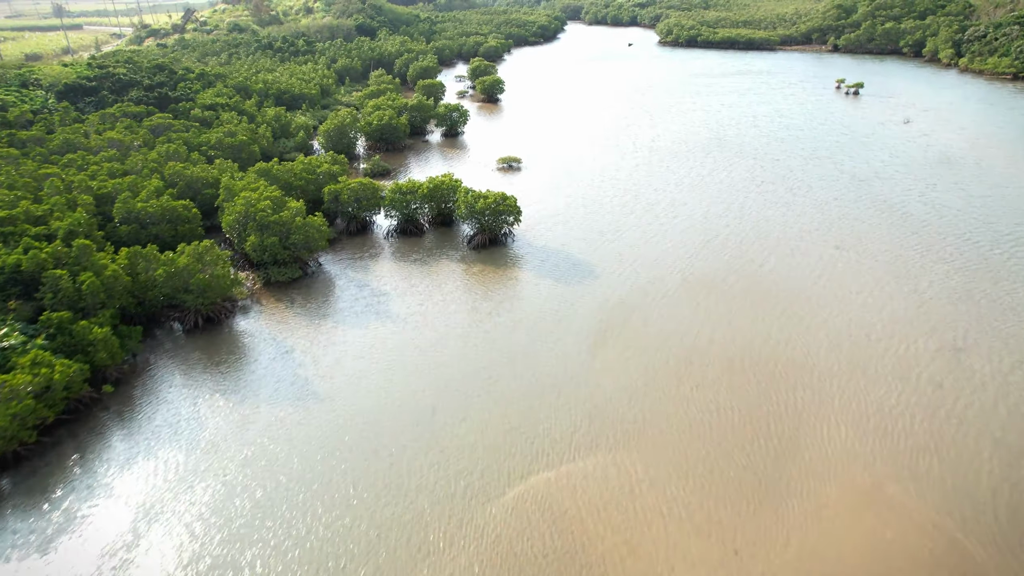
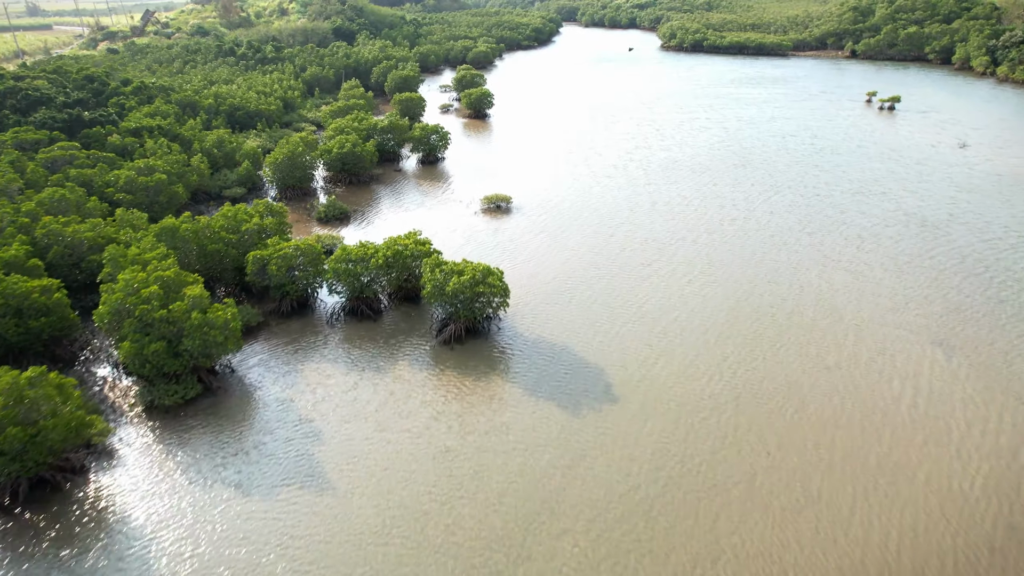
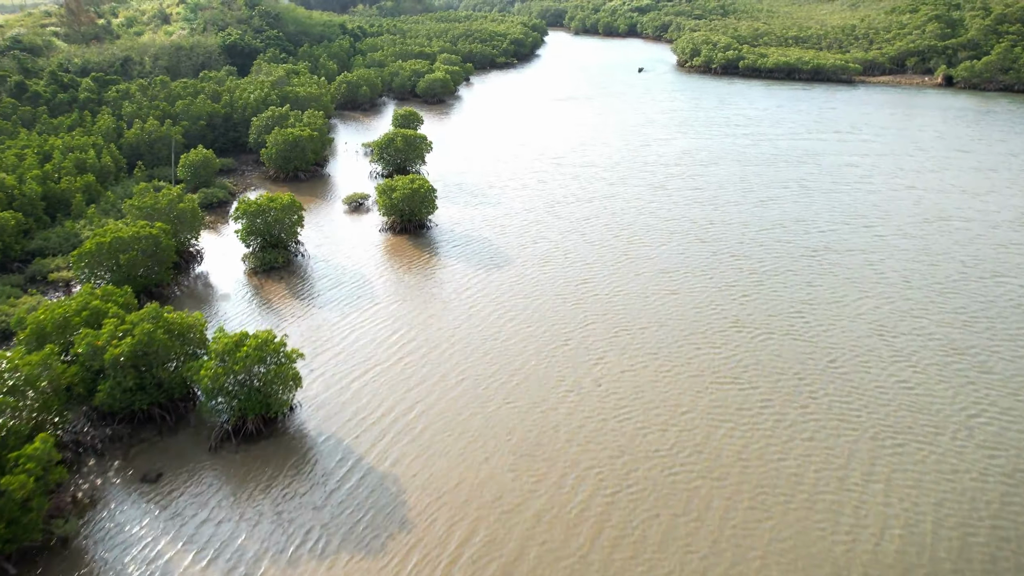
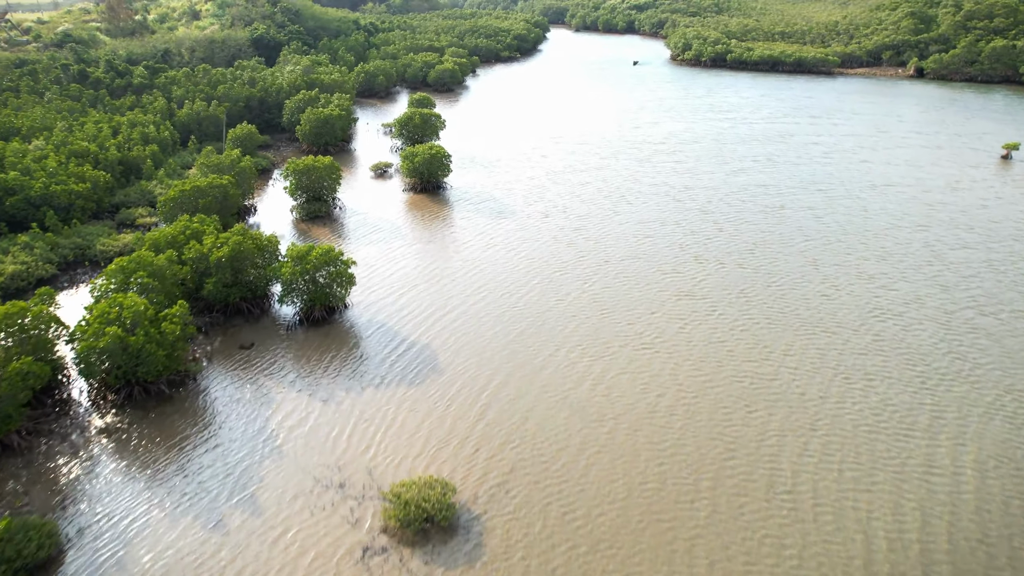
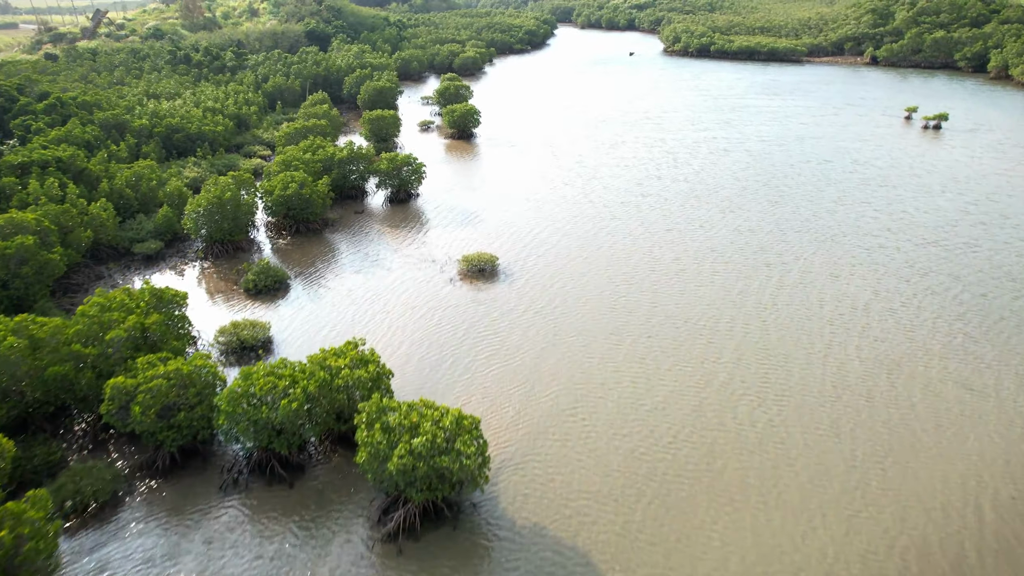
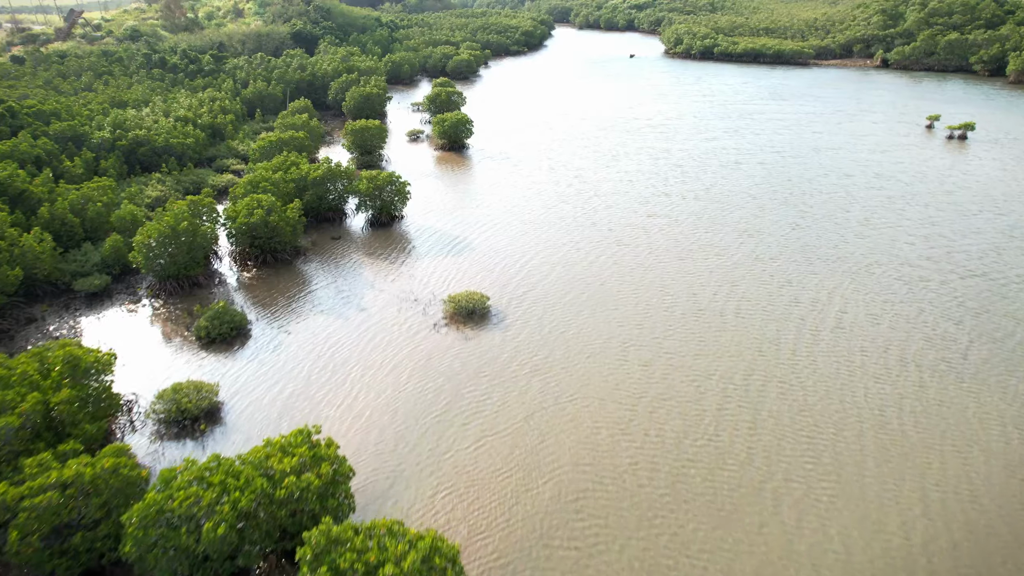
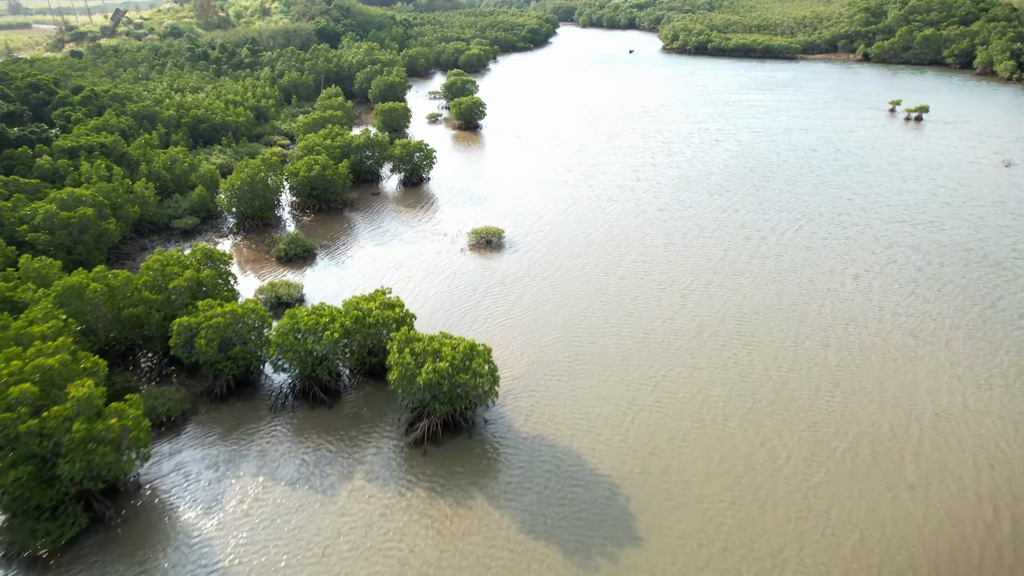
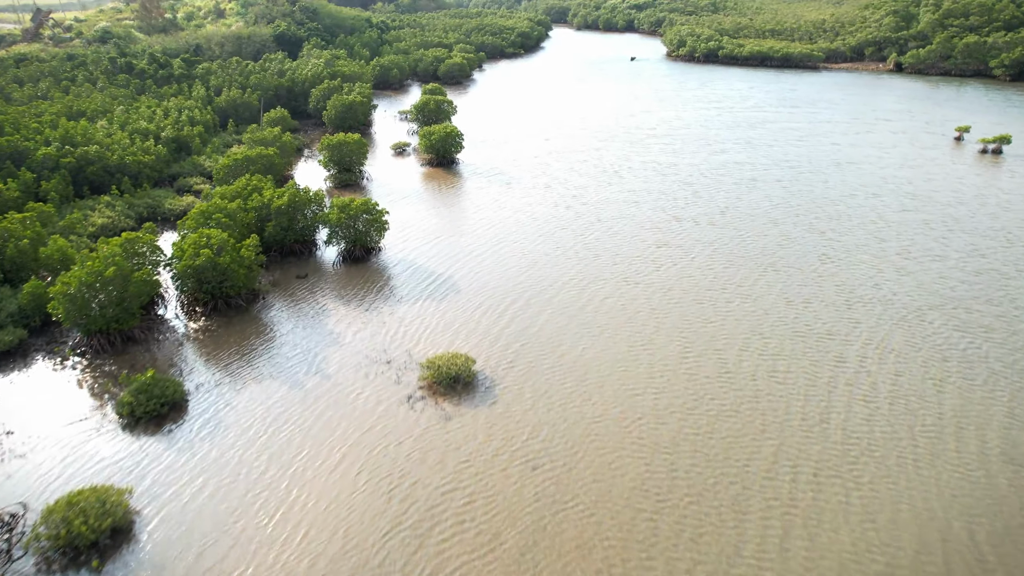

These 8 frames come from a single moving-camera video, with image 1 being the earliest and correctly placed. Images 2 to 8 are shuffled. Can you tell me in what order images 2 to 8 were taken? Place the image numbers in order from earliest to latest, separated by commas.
2, 7, 5, 6, 8, 4, 3
